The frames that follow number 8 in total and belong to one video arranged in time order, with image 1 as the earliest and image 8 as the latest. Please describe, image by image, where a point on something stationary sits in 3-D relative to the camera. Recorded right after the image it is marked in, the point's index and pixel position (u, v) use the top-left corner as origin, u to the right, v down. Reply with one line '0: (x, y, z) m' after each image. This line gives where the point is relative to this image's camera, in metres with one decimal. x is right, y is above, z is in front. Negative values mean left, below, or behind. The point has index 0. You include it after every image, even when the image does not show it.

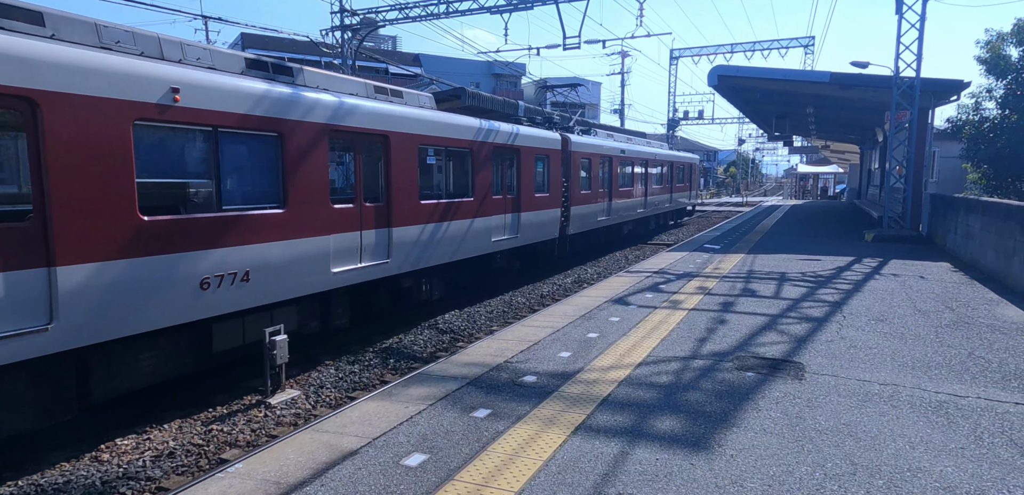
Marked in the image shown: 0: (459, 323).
0: (-0.7, -1.0, +9.7) m
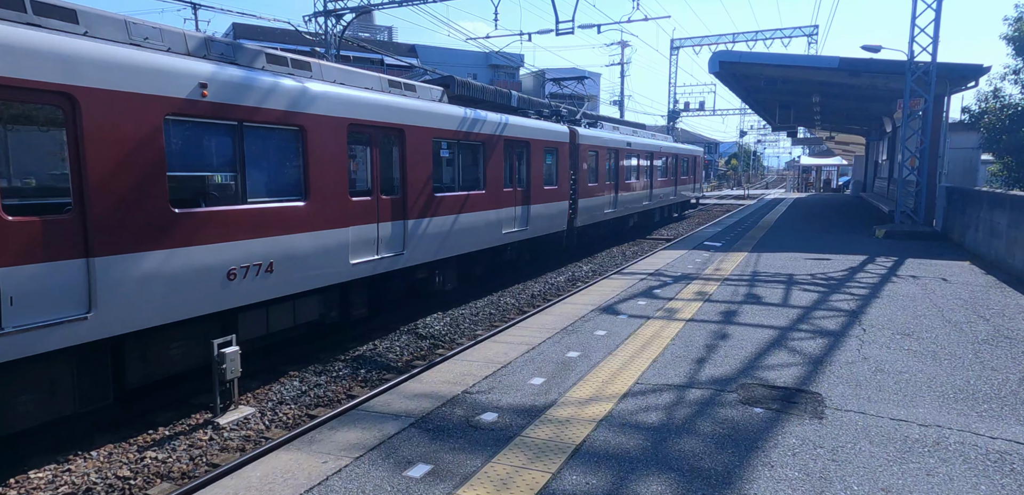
0: (-0.9, -1.0, +9.0) m
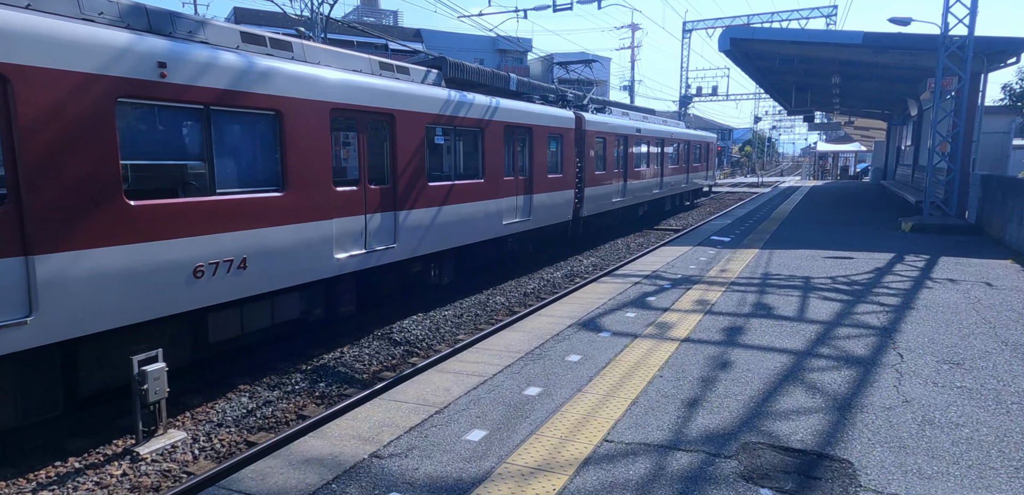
0: (-1.1, -1.0, +8.1) m
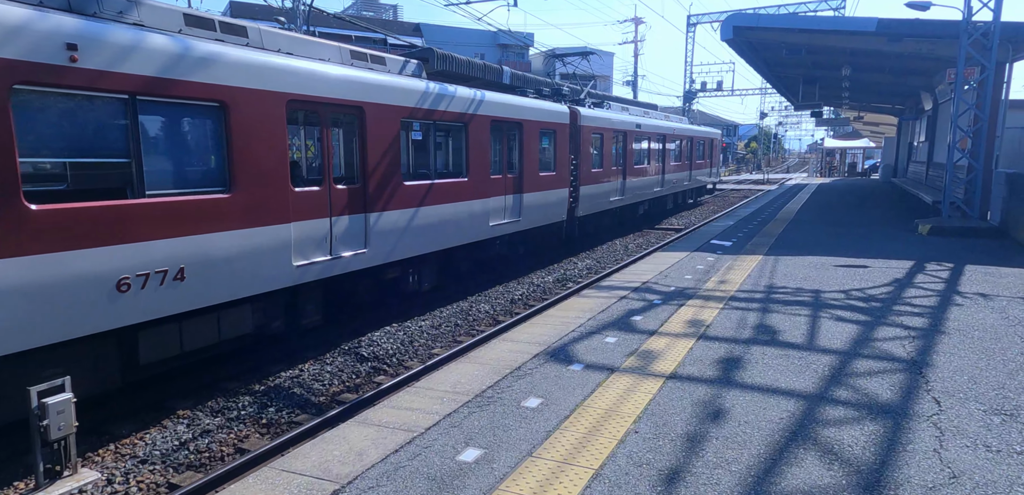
0: (-1.3, -1.0, +7.4) m
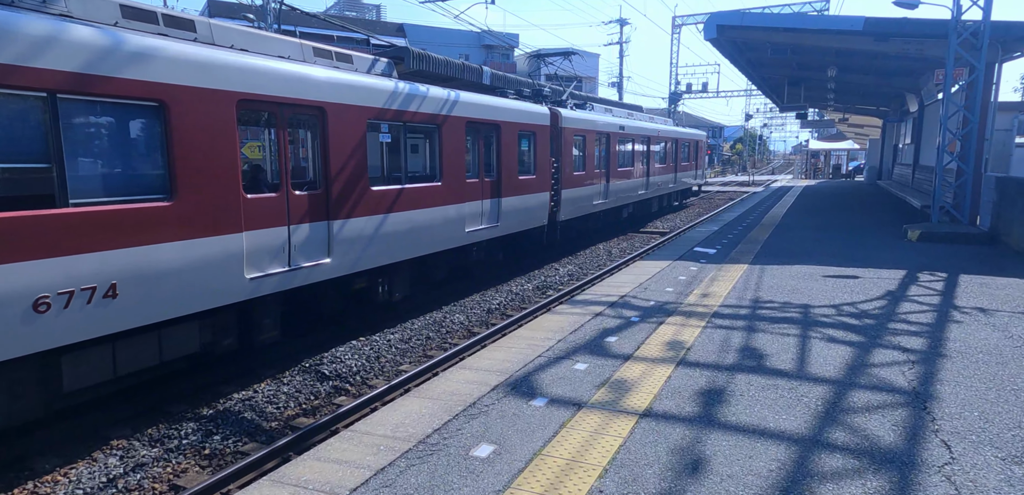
0: (-1.6, -1.1, +7.0) m
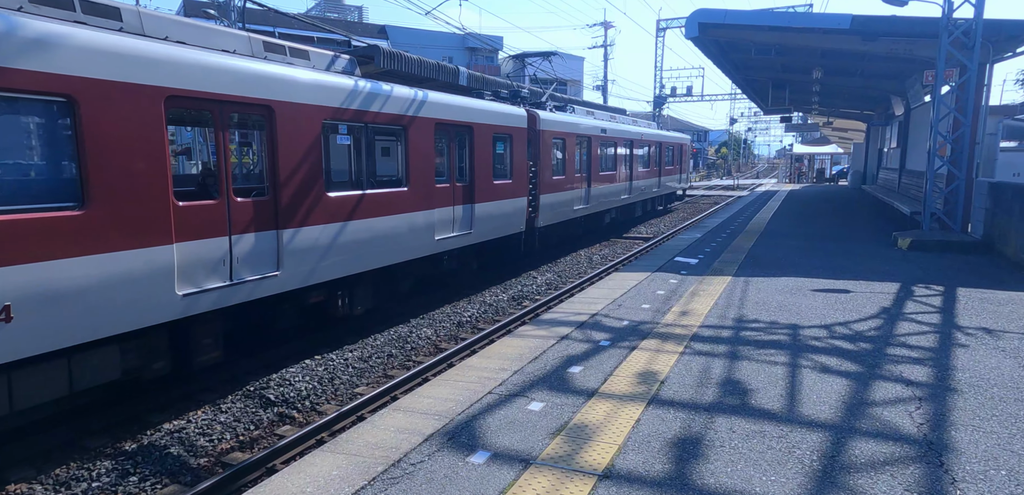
0: (-1.9, -1.2, +6.4) m
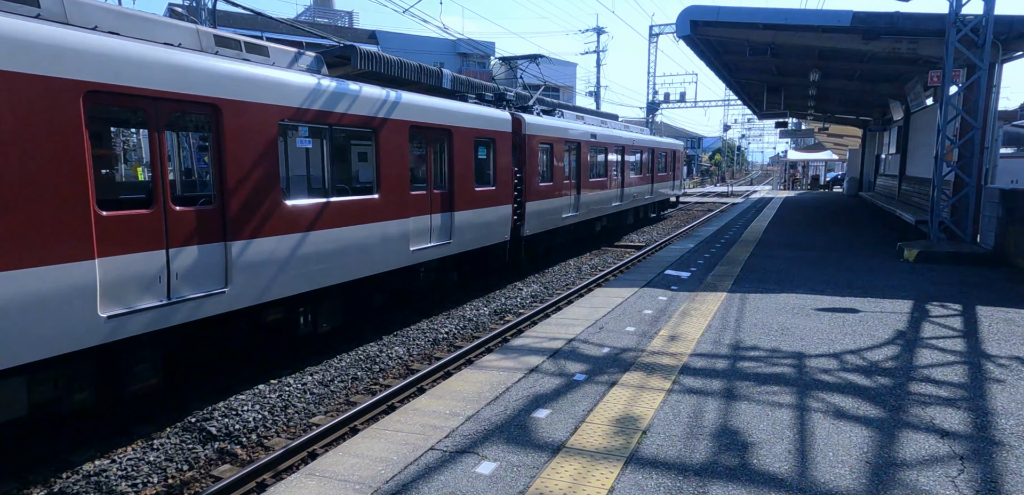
0: (-2.1, -1.3, +5.7) m
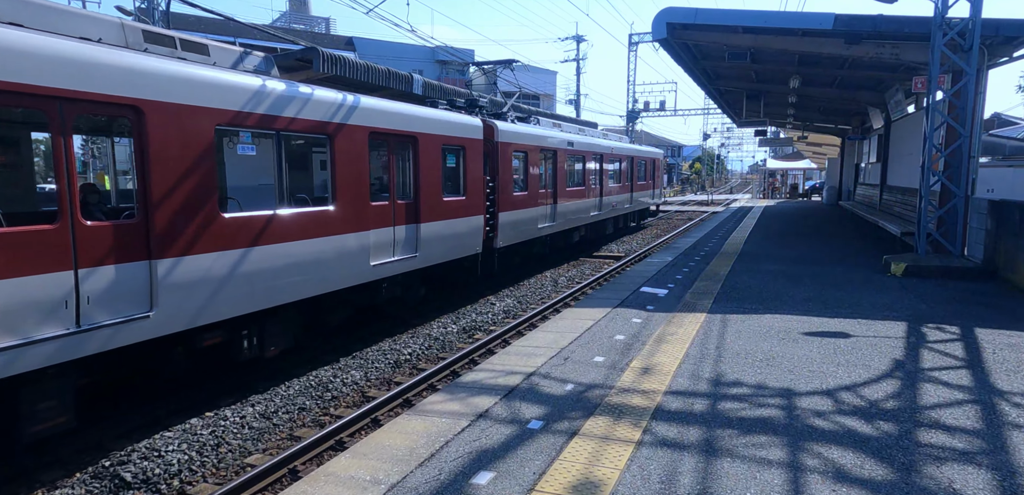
0: (-2.4, -1.5, +5.1) m
